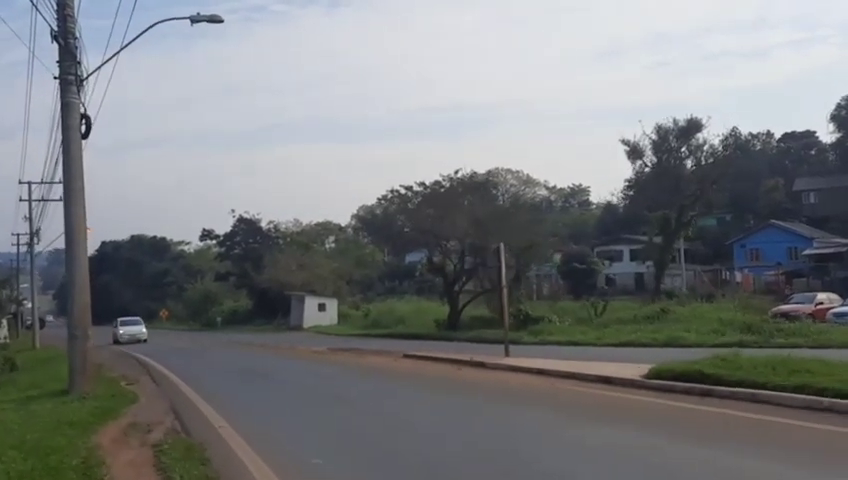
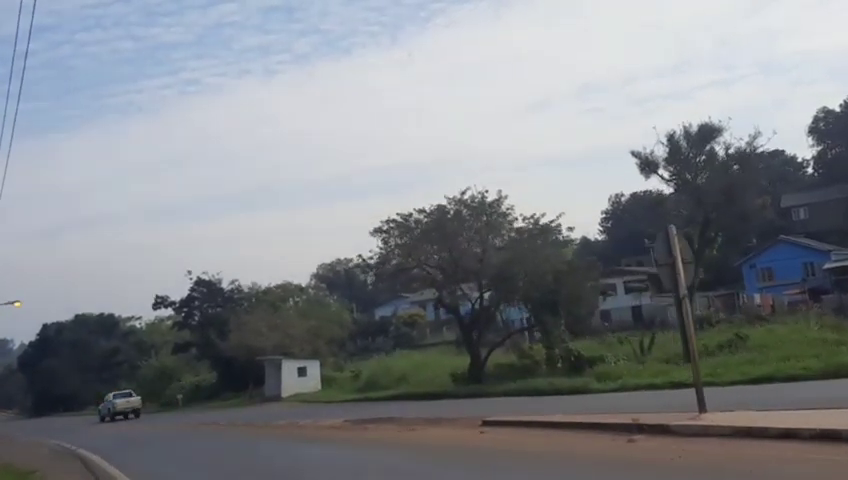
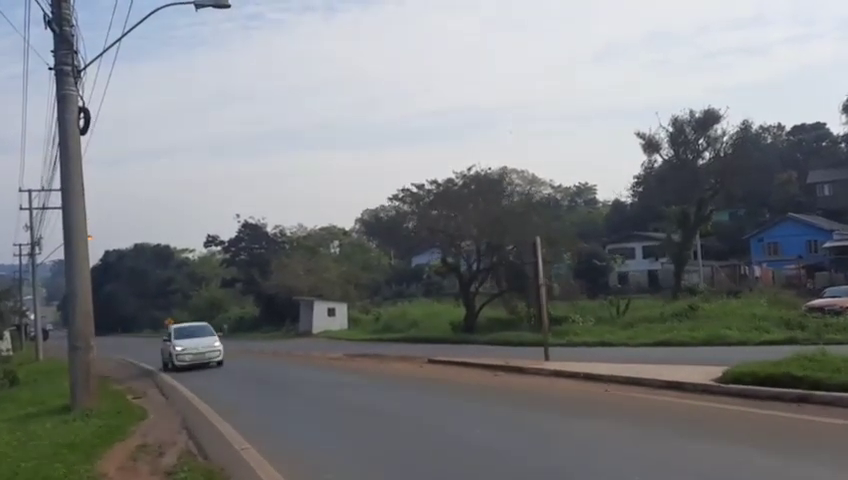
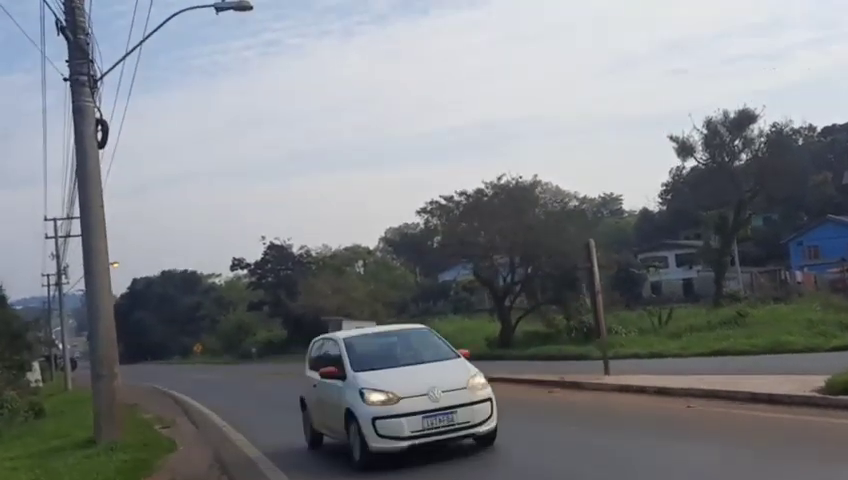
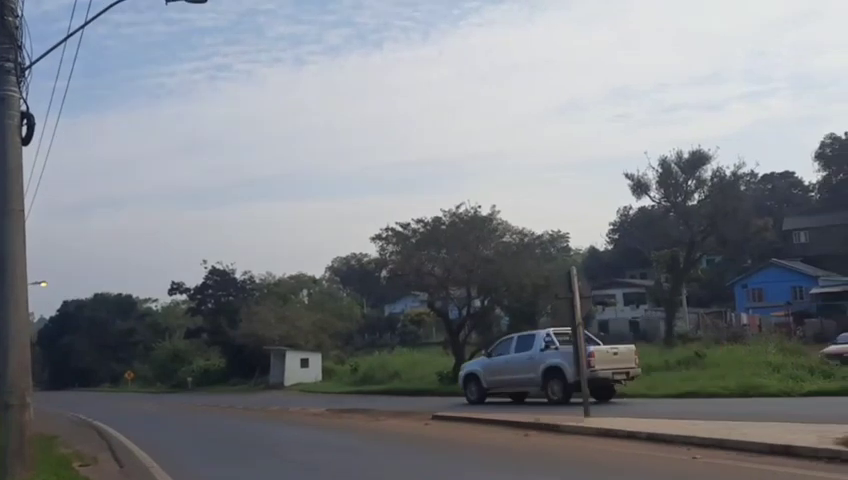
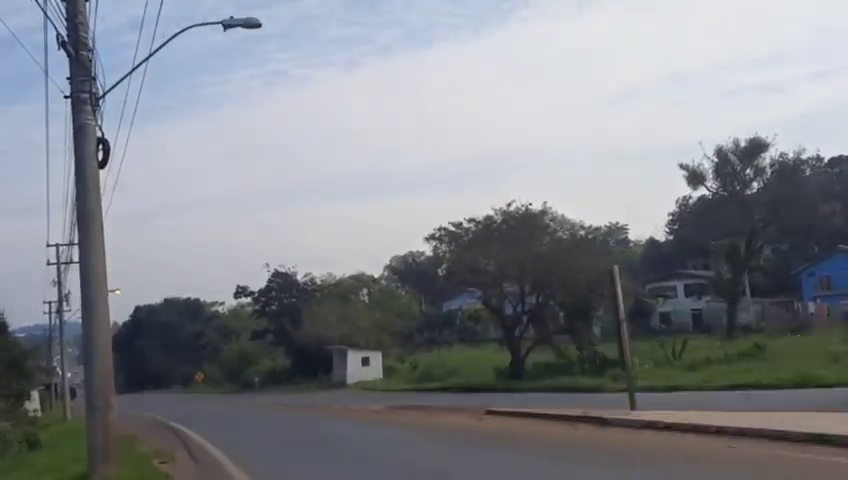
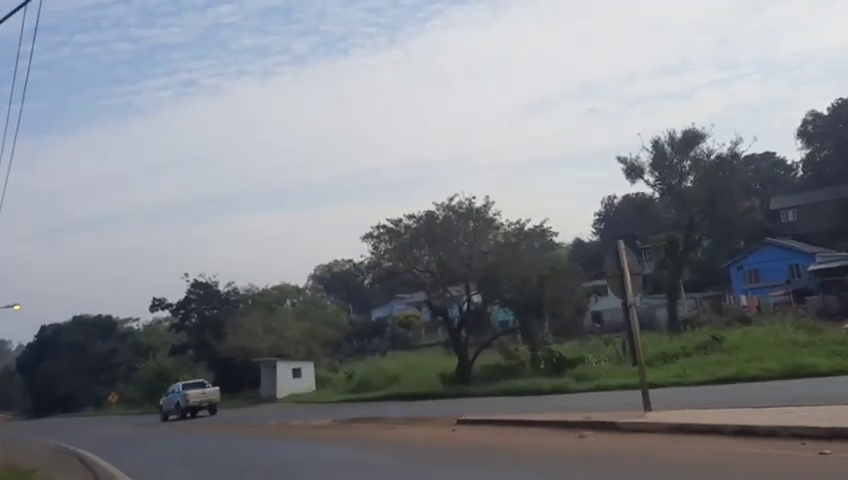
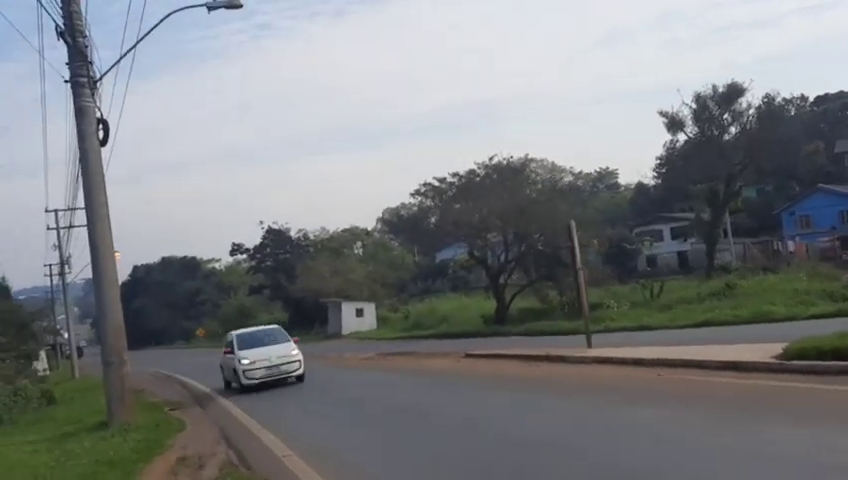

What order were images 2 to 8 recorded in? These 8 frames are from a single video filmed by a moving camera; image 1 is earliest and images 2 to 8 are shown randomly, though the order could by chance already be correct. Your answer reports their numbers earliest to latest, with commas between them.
3, 8, 4, 6, 5, 7, 2
